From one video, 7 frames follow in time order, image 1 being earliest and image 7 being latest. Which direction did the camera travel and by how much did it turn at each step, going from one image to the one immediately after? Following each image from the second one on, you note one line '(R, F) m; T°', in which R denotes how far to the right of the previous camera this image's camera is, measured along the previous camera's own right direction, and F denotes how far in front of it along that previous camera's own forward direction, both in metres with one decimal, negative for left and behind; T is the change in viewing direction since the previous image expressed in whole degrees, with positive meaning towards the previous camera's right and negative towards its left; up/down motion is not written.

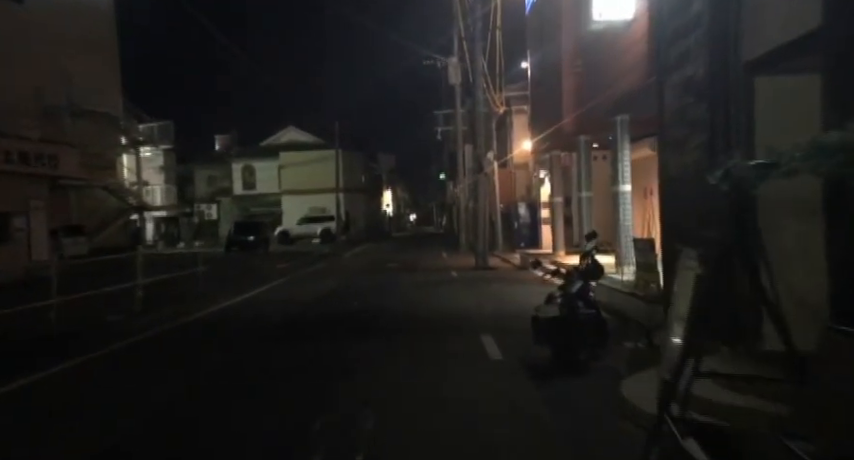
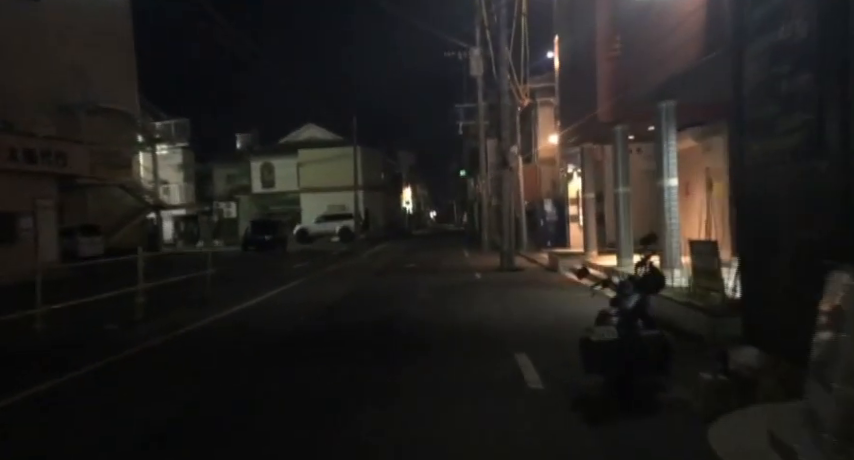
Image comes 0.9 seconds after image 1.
(-0.1, +1.8) m; -1°
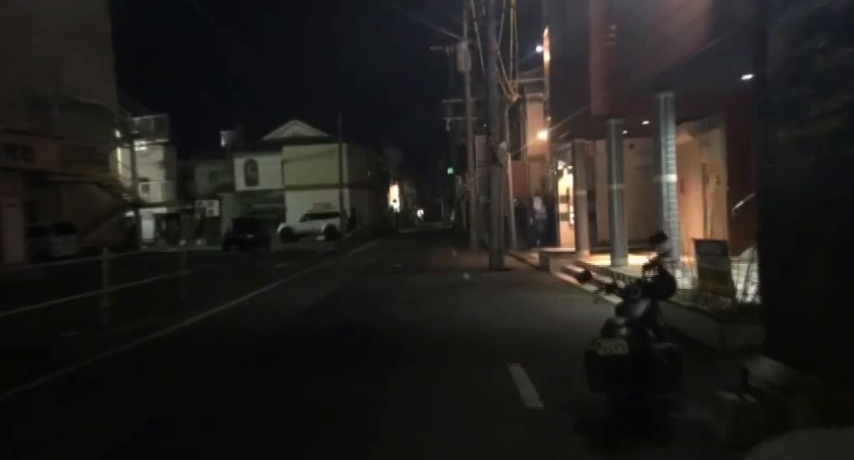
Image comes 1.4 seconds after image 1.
(0.0, +1.0) m; +1°
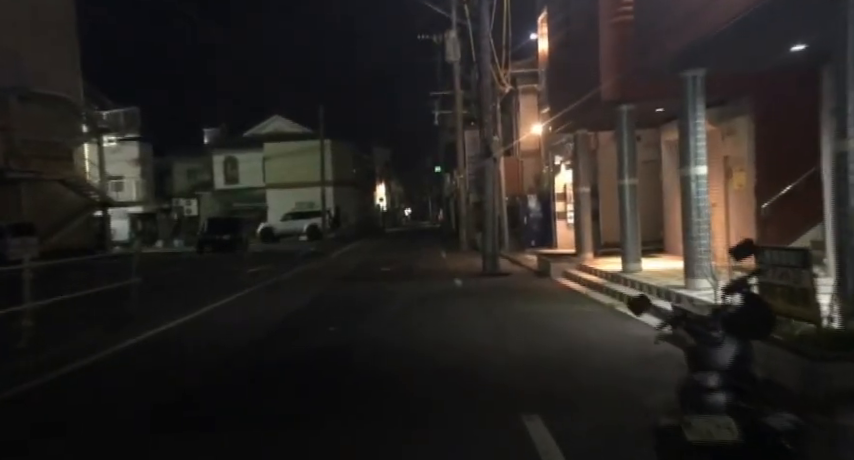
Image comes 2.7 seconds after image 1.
(0.0, +2.6) m; +1°
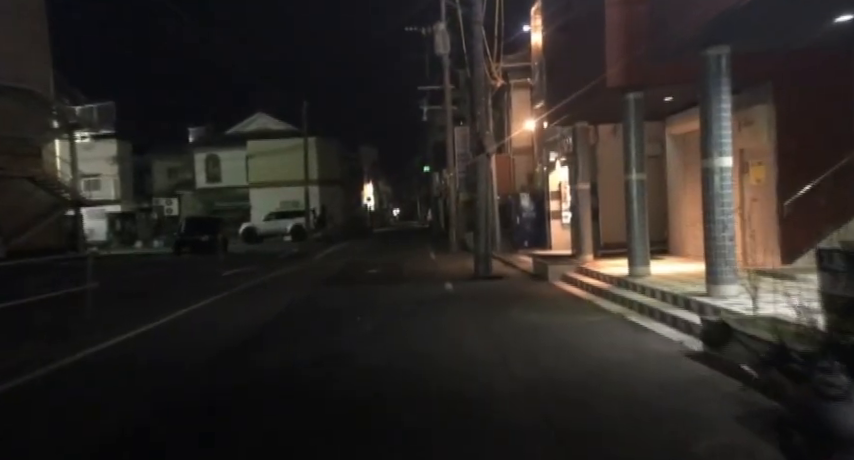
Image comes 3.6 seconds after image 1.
(0.0, +1.7) m; +1°
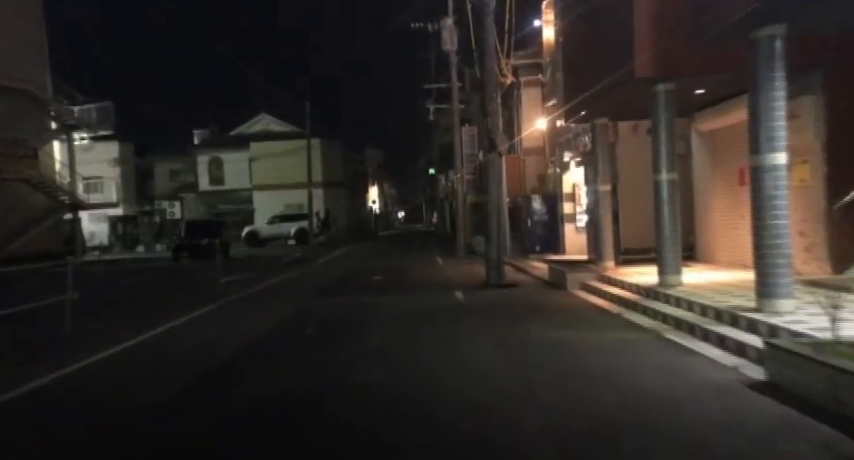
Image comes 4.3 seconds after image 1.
(-0.1, +1.5) m; 0°
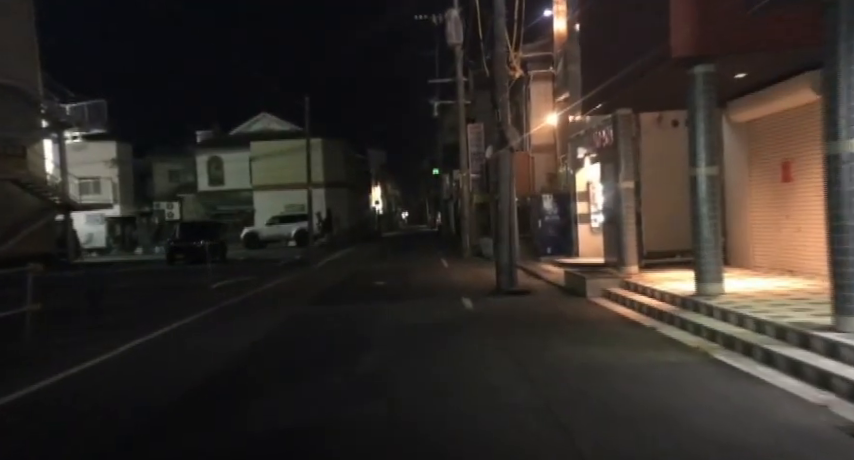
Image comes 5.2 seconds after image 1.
(0.0, +1.8) m; 0°
